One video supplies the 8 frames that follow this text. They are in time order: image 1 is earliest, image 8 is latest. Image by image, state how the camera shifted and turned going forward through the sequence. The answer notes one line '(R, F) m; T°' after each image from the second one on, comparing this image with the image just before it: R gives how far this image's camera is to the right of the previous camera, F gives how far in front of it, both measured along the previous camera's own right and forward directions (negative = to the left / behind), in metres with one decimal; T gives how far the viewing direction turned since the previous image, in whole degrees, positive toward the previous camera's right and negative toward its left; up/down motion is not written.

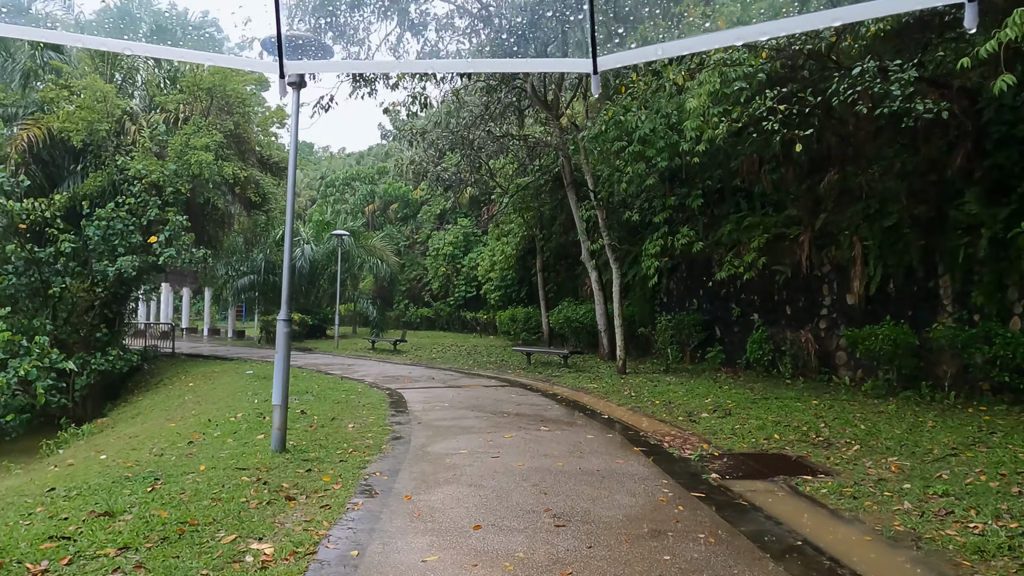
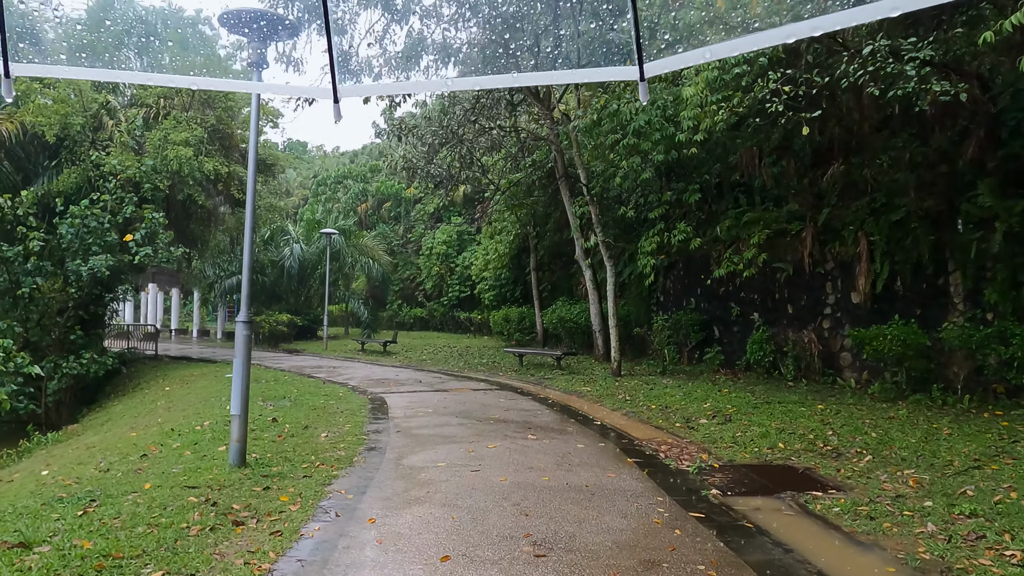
(+0.1, +0.5) m; 0°
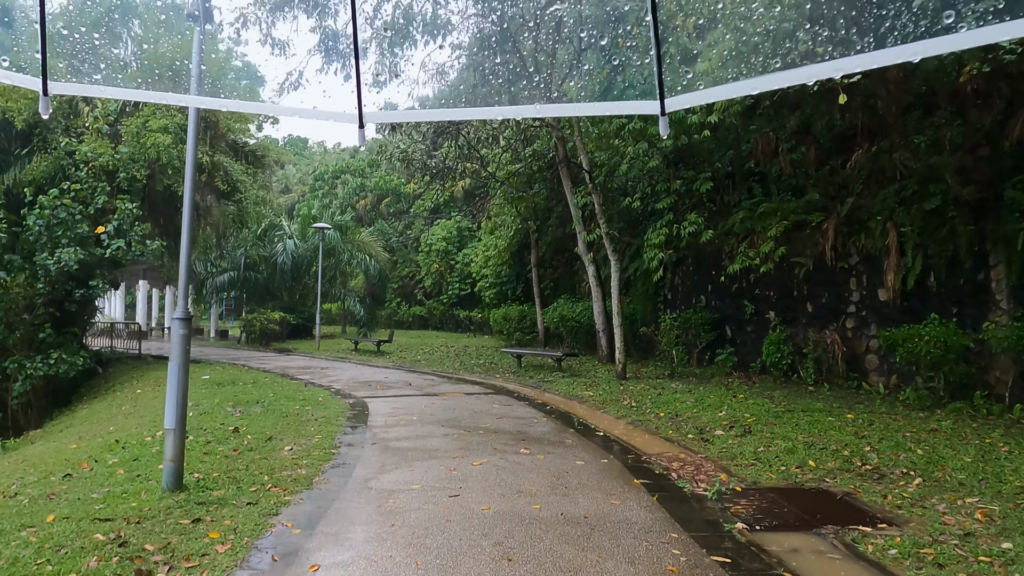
(+0.1, +0.9) m; 0°
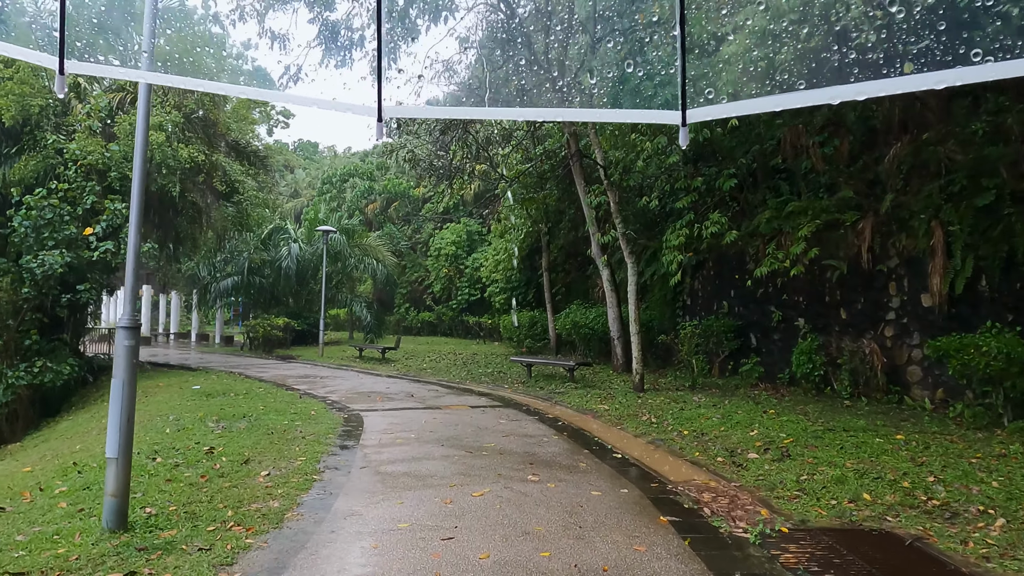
(0.0, +0.8) m; -1°
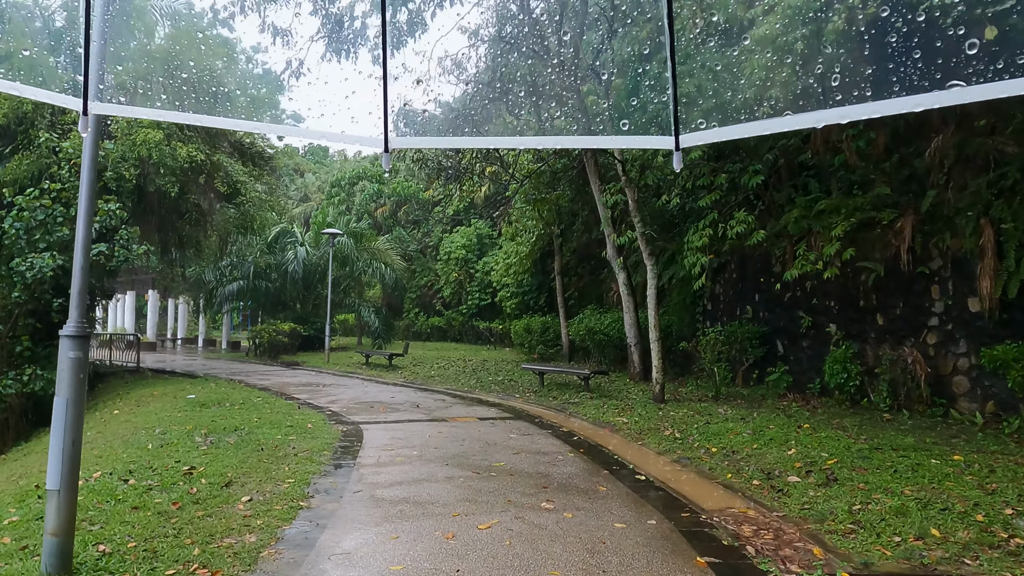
(0.0, +0.7) m; -1°
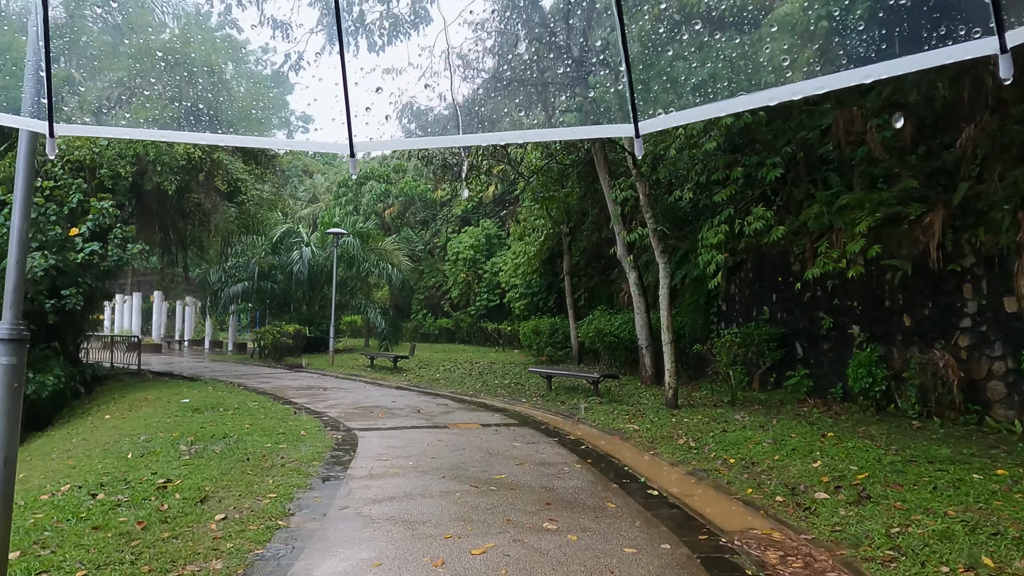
(+0.1, +0.5) m; -1°
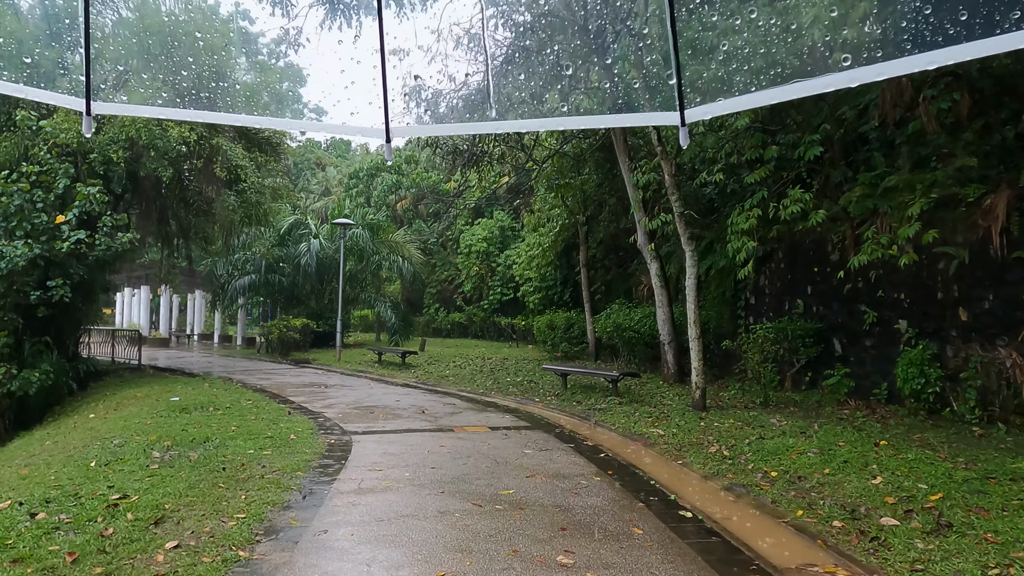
(0.0, +0.8) m; -1°
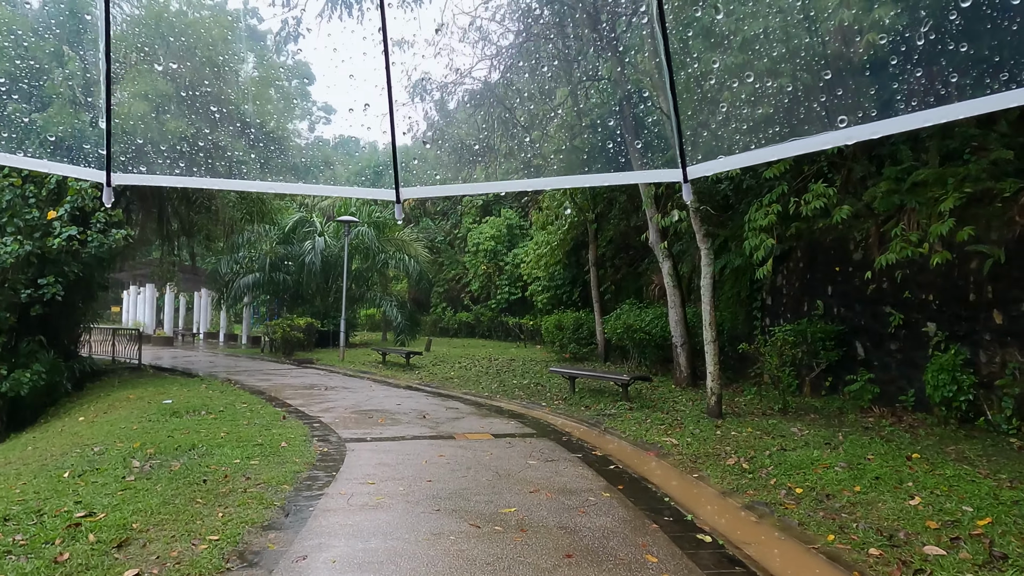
(+0.1, +0.4) m; -1°
